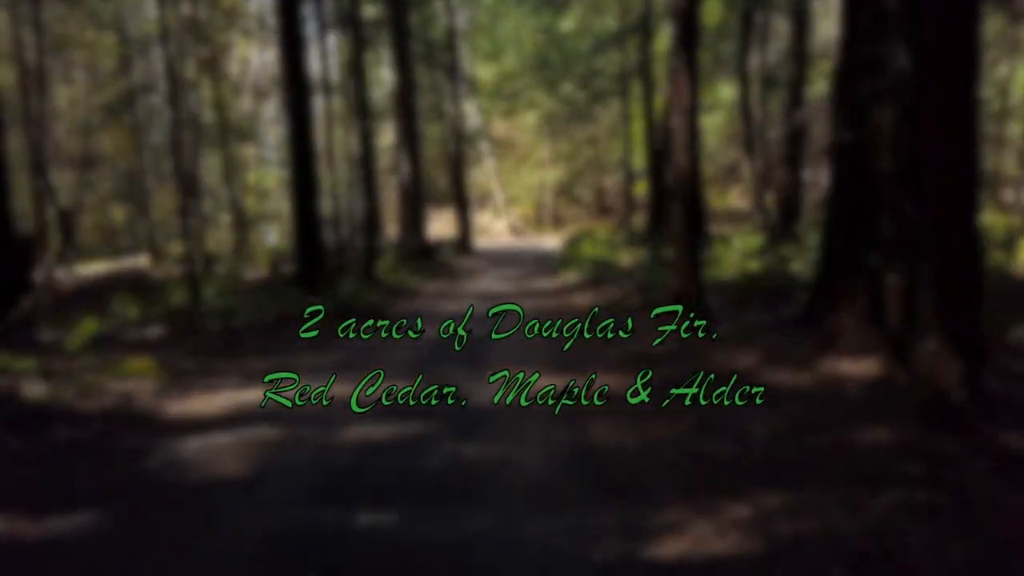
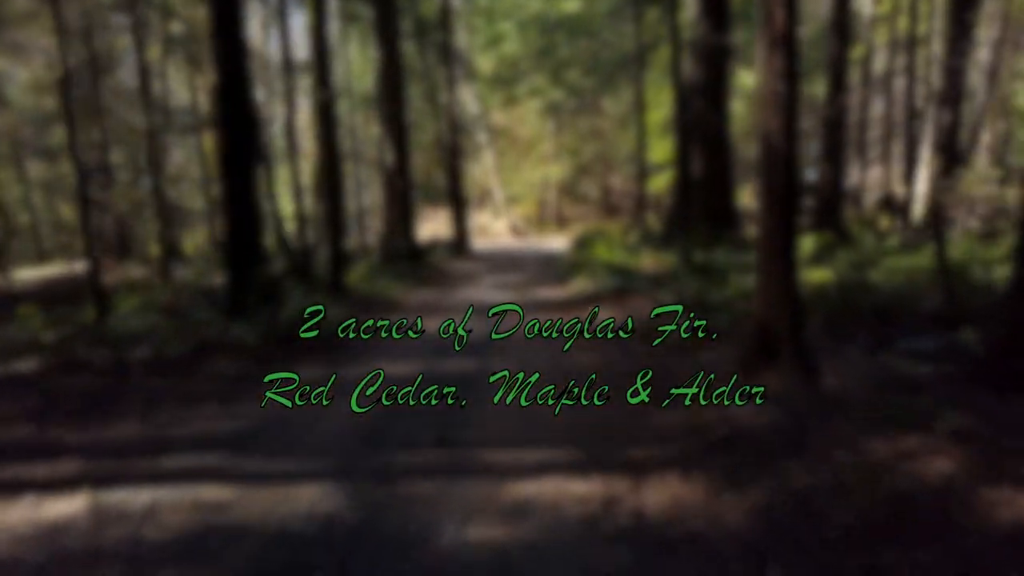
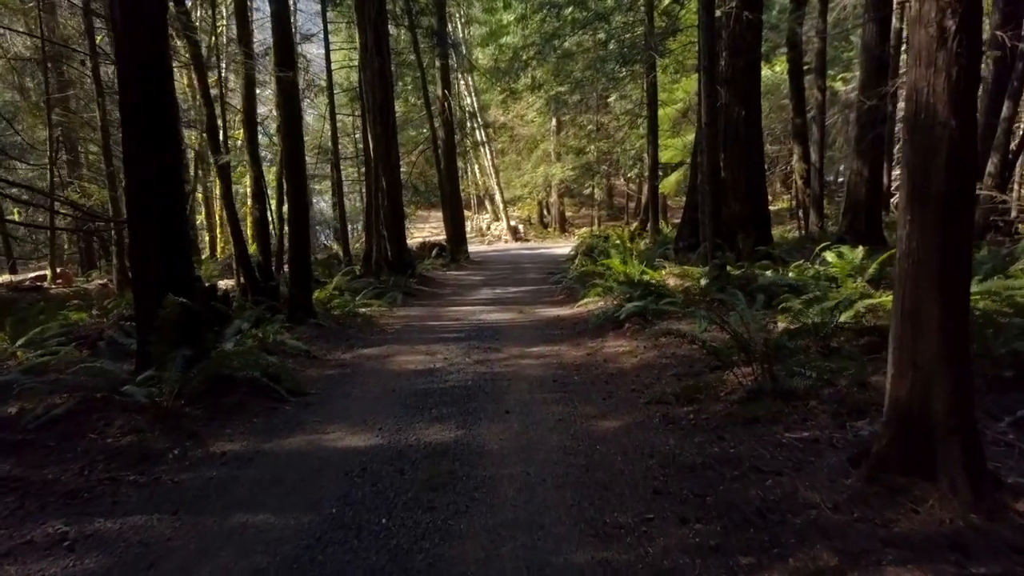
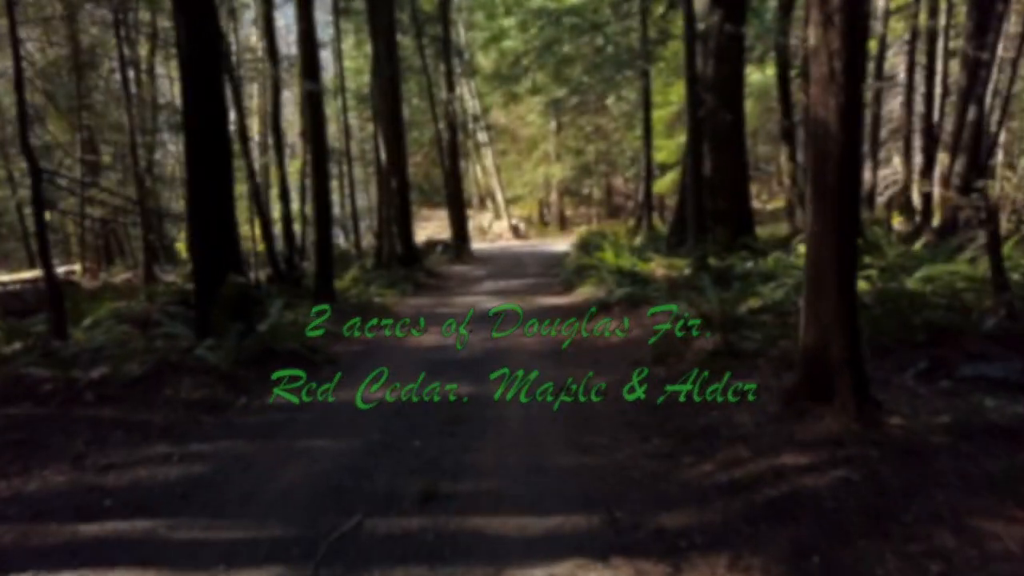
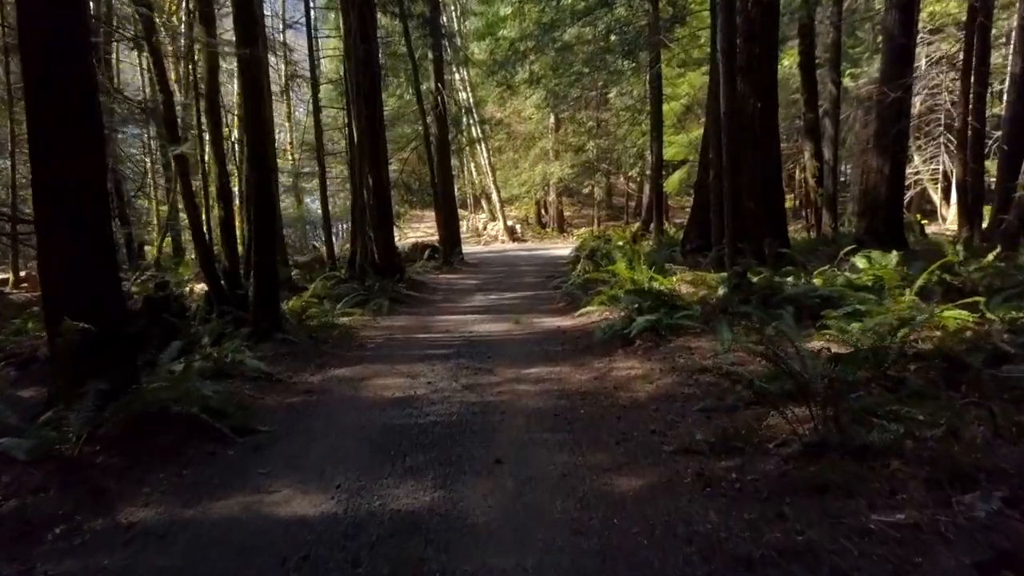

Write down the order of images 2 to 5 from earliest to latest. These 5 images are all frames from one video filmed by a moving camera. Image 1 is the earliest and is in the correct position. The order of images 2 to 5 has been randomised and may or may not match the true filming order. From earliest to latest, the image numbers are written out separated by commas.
2, 4, 3, 5
